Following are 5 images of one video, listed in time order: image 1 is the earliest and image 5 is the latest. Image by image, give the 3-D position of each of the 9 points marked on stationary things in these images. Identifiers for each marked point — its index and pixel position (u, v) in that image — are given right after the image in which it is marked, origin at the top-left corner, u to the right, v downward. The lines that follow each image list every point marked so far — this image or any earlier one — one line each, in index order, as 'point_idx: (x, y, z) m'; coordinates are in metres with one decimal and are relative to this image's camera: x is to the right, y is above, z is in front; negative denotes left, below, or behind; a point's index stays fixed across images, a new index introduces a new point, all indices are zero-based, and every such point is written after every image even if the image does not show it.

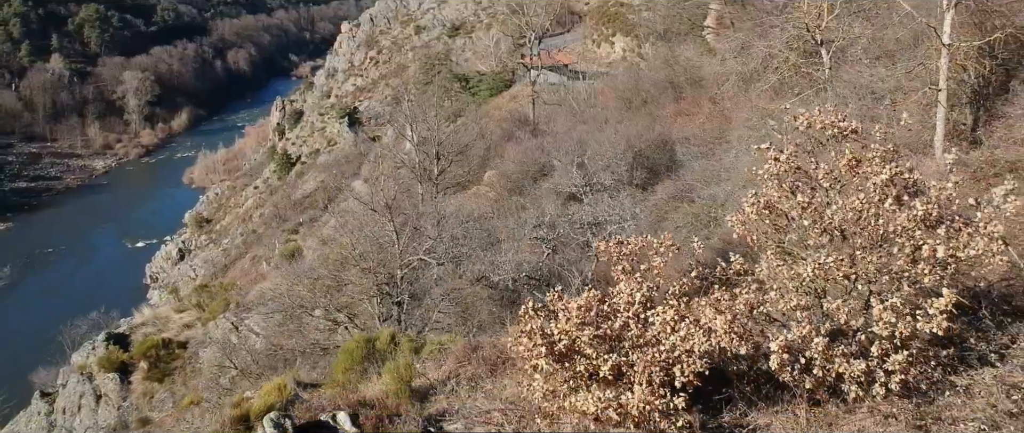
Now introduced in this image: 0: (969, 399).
0: (+3.3, -1.3, +7.2) m
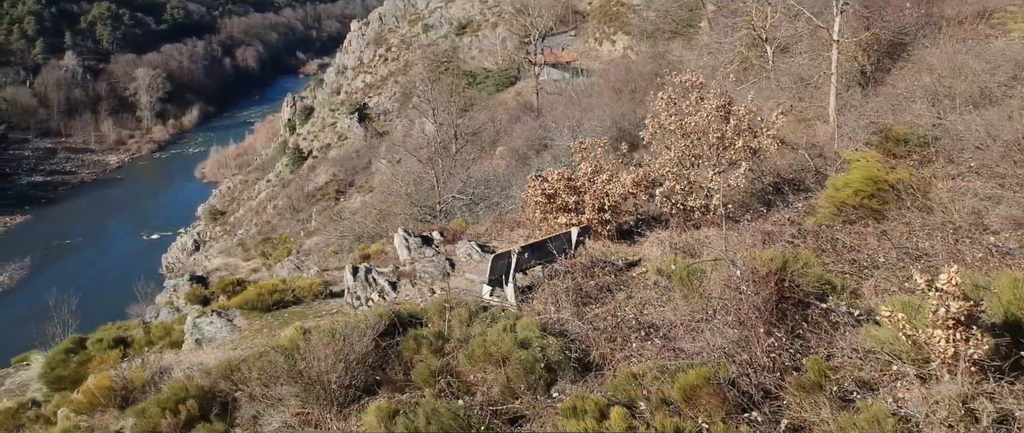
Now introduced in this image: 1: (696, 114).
0: (+3.5, 0.0, +14.2) m
1: (+2.6, +1.4, +14.4) m
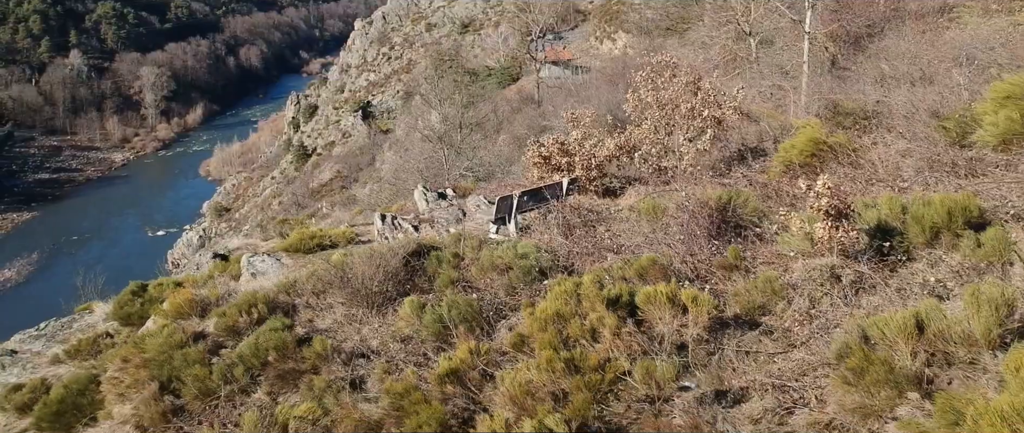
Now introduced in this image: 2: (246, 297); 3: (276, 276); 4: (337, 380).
0: (+3.5, +0.7, +16.9) m
1: (+2.7, +2.1, +17.1) m
2: (-3.4, -1.0, +12.6) m
3: (-3.4, -0.9, +14.6) m
4: (-1.8, -1.7, +10.7) m
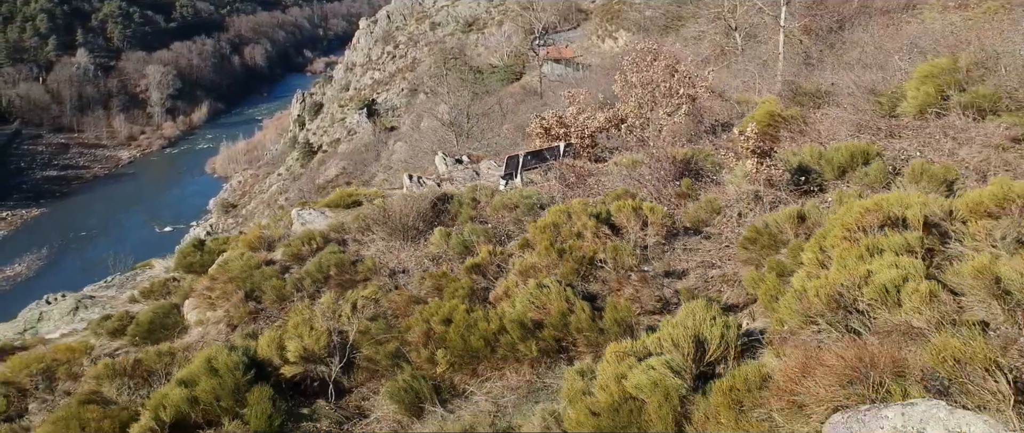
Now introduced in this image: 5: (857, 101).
0: (+3.6, +1.5, +20.1) m
1: (+2.8, +2.9, +20.2) m
2: (-3.3, -0.3, +15.8) m
3: (-3.3, -0.1, +17.8) m
4: (-1.7, -0.9, +13.9) m
5: (+6.5, +2.2, +19.0) m
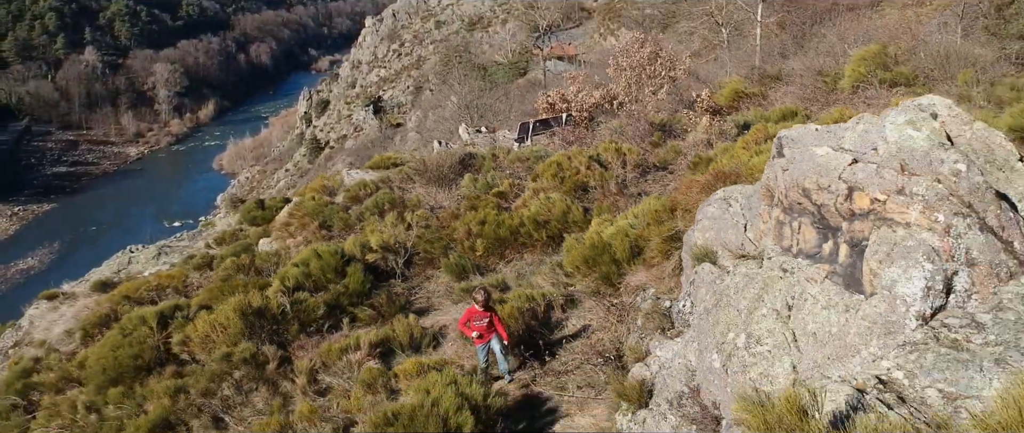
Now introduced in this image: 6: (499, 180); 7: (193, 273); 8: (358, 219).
0: (+3.9, +2.4, +24.2) m
1: (+3.0, +3.9, +24.4) m
2: (-3.0, +0.7, +20.0) m
3: (-3.1, +0.9, +22.0) m
4: (-1.5, 0.0, +18.1) m
5: (+6.8, +3.1, +23.2) m
6: (-0.2, +0.5, +18.7) m
7: (-5.8, -1.0, +18.5) m
8: (-2.8, -0.1, +18.4) m
